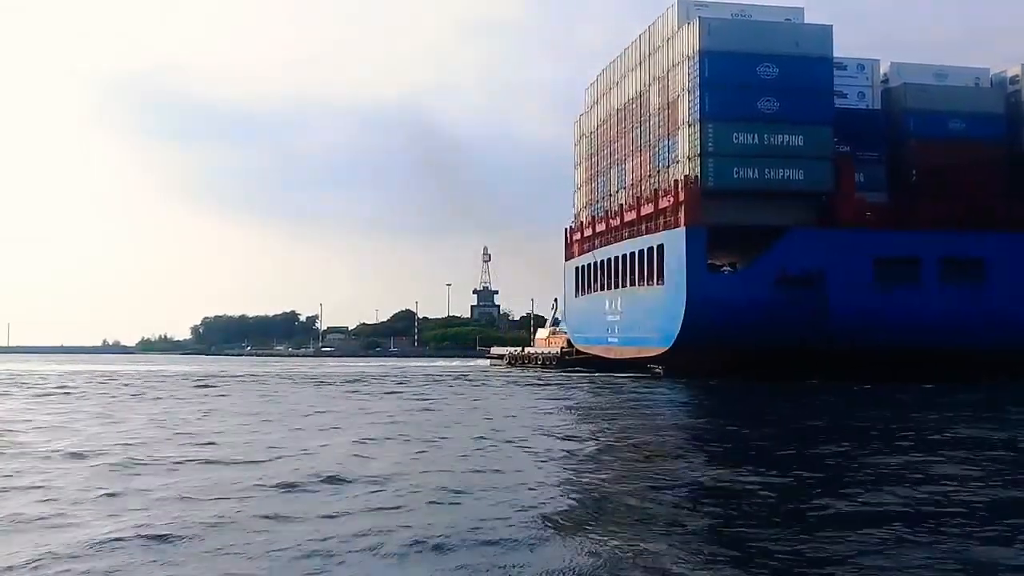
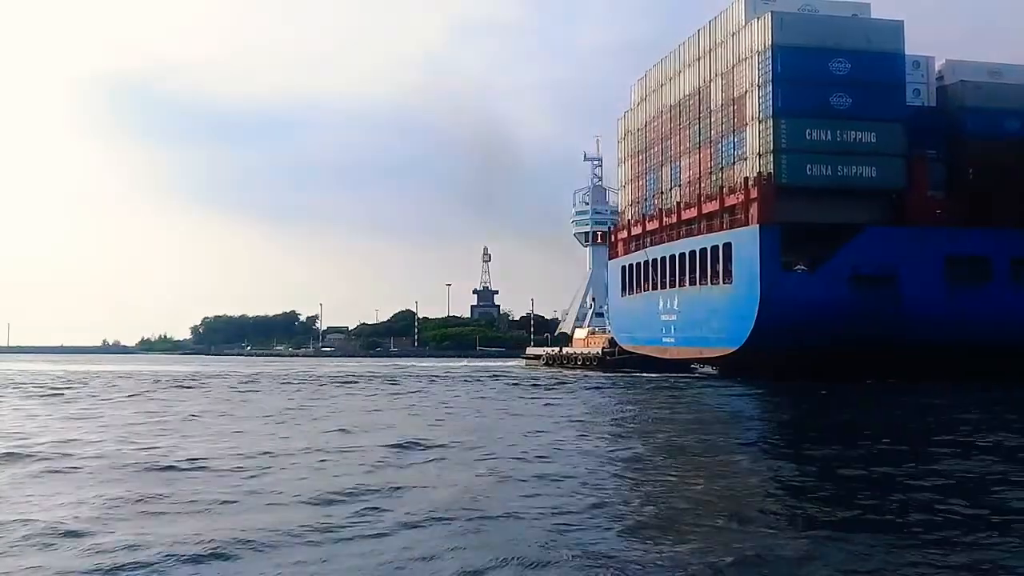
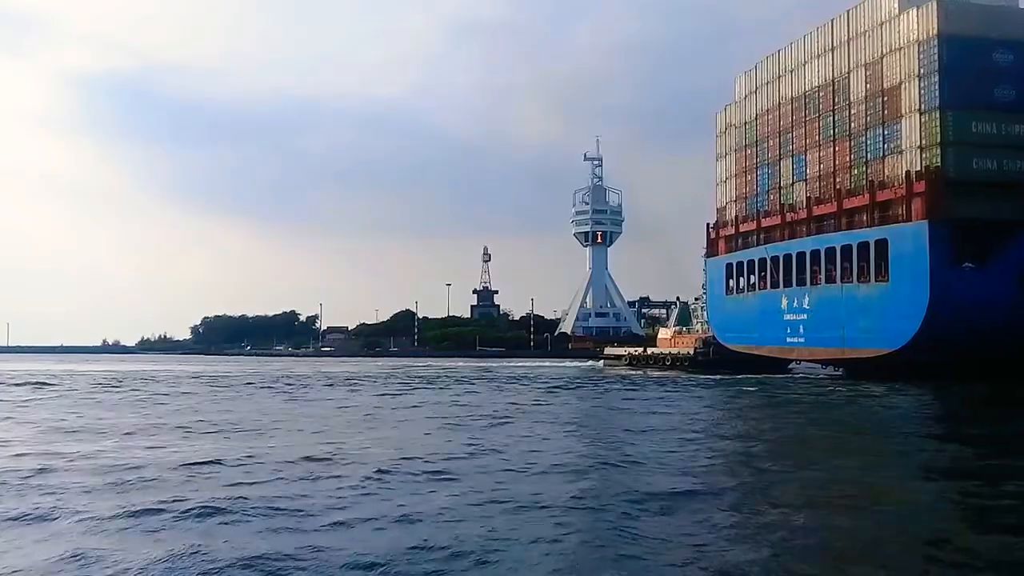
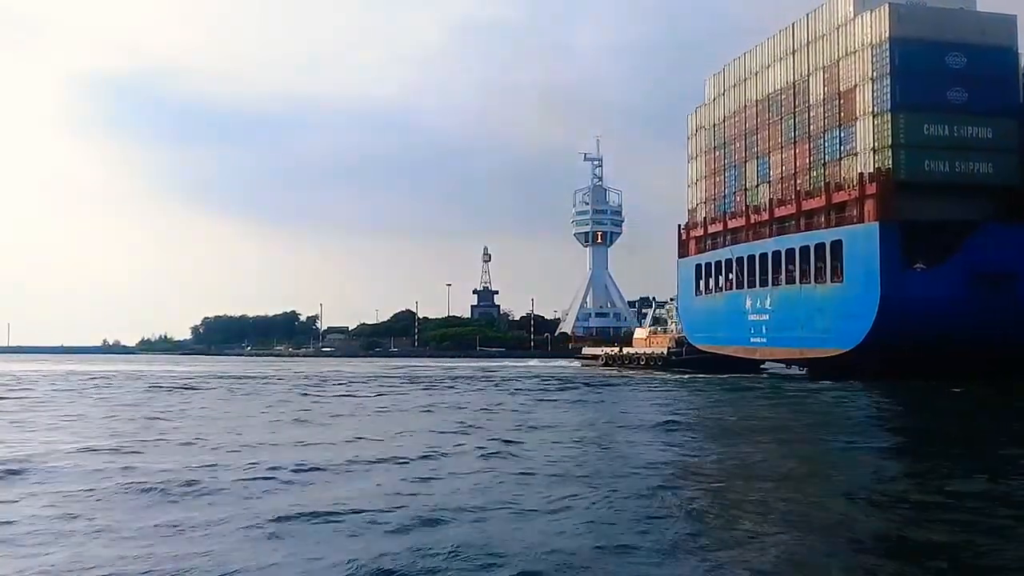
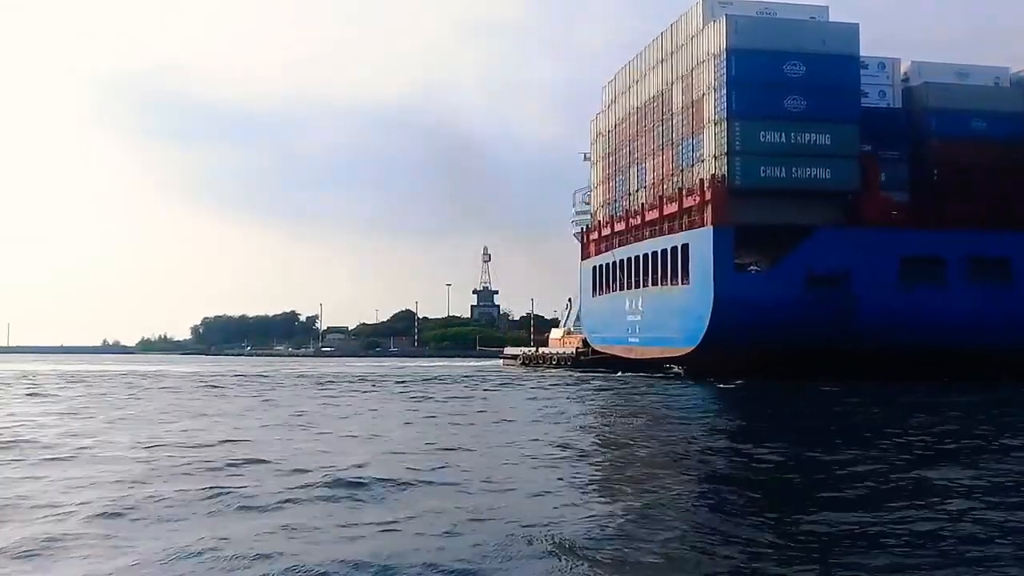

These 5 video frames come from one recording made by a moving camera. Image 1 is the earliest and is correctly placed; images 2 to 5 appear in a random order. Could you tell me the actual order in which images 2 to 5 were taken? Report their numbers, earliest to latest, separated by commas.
5, 2, 4, 3
